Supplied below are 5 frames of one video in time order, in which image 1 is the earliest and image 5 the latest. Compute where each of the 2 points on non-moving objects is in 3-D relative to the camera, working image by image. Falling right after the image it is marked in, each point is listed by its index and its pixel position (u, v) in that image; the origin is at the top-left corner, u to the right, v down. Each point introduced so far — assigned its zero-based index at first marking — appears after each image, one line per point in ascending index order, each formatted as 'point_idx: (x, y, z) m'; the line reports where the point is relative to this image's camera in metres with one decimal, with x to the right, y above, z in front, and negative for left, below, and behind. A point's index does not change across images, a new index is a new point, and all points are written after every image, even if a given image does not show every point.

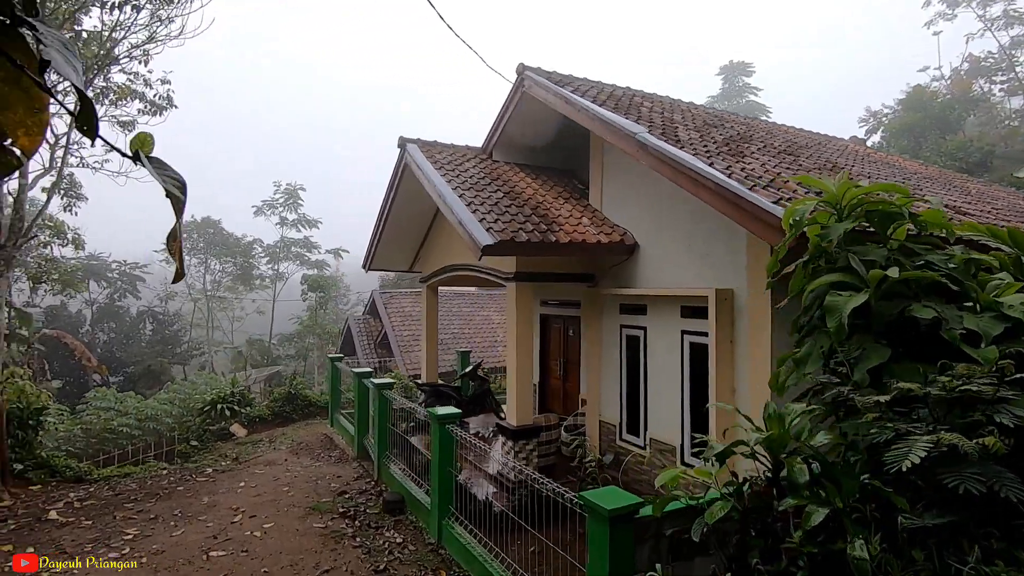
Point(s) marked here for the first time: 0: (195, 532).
0: (-3.1, -2.4, +5.3) m
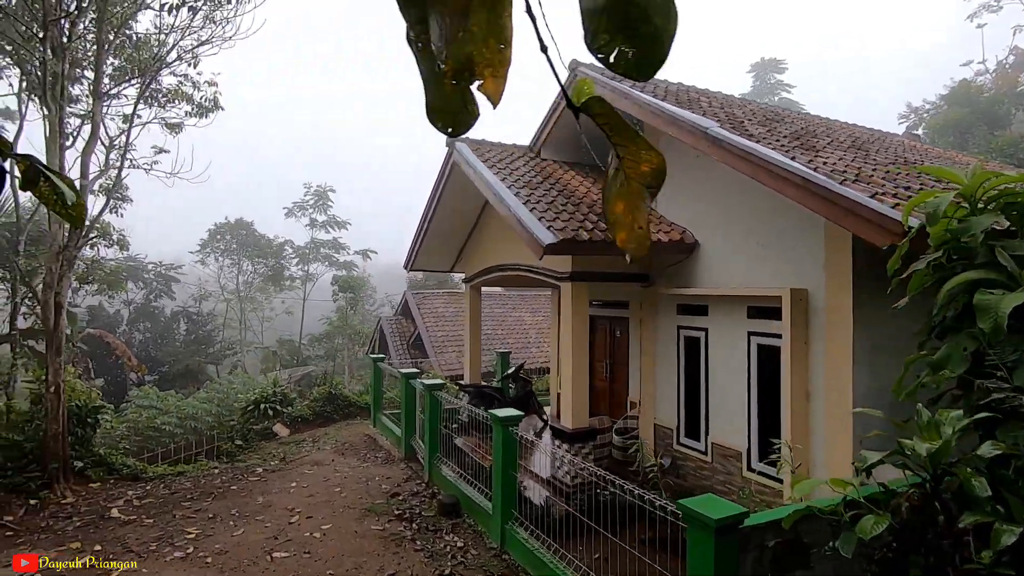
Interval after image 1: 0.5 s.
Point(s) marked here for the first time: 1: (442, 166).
0: (-2.5, -2.4, +5.3) m
1: (-1.0, +1.8, +7.8) m
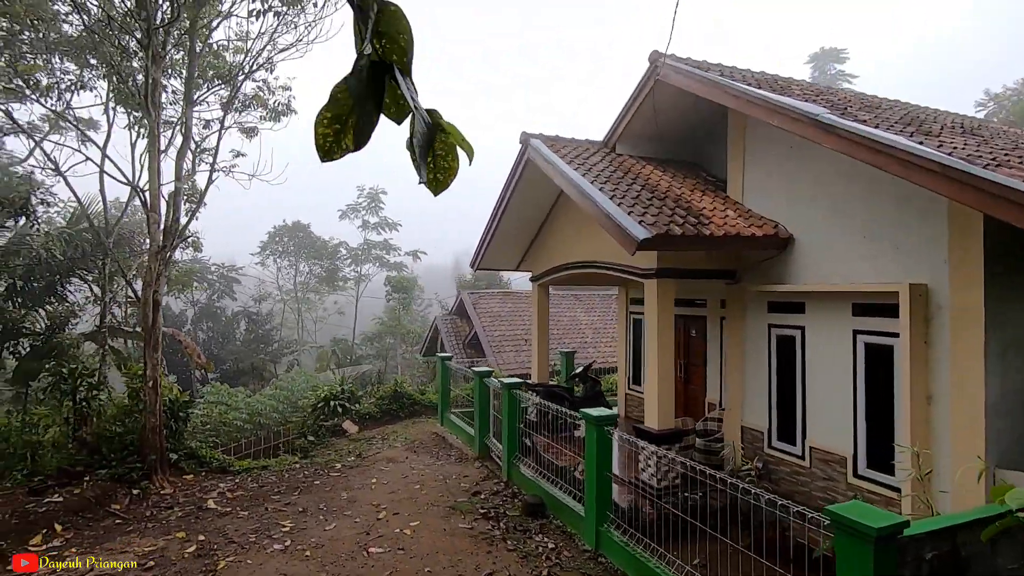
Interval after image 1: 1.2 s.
0: (-1.6, -2.4, +5.4) m
1: (+0.1, +1.8, +7.7) m
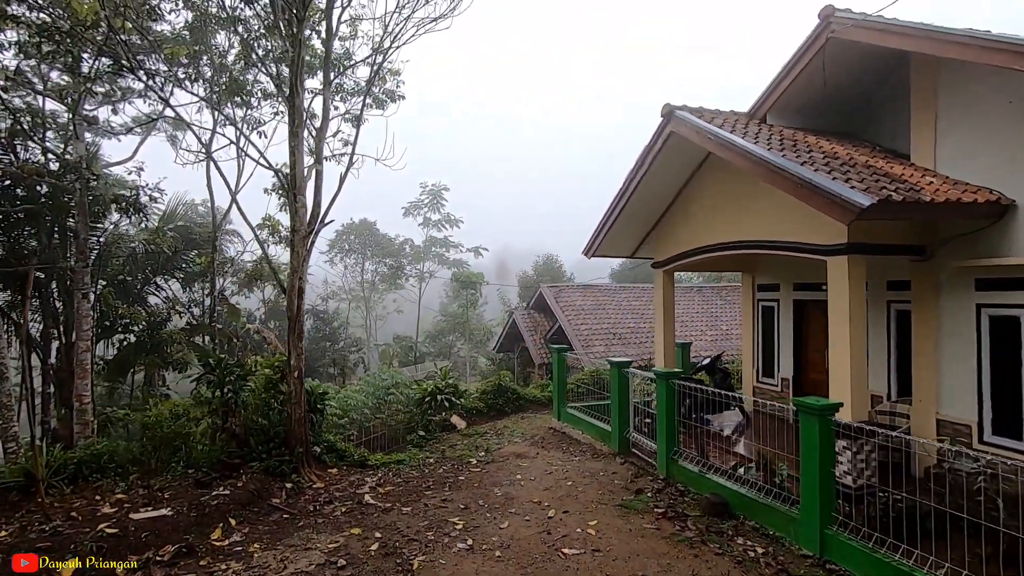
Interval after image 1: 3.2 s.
0: (+0.1, -2.2, +5.0) m
1: (+1.9, +2.0, +7.2) m
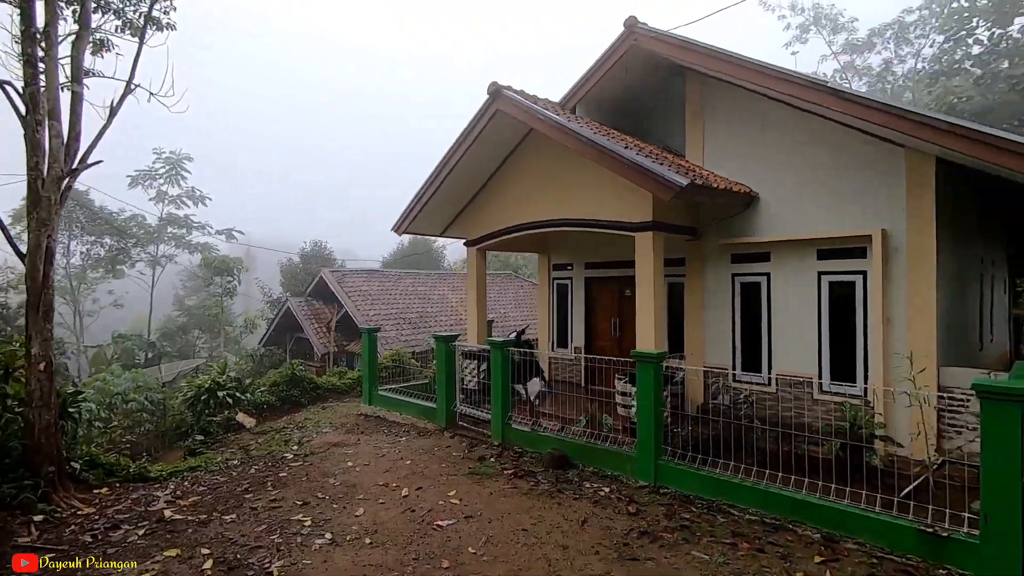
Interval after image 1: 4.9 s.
0: (-1.1, -1.9, +4.6) m
1: (-0.5, +2.4, +7.3) m
